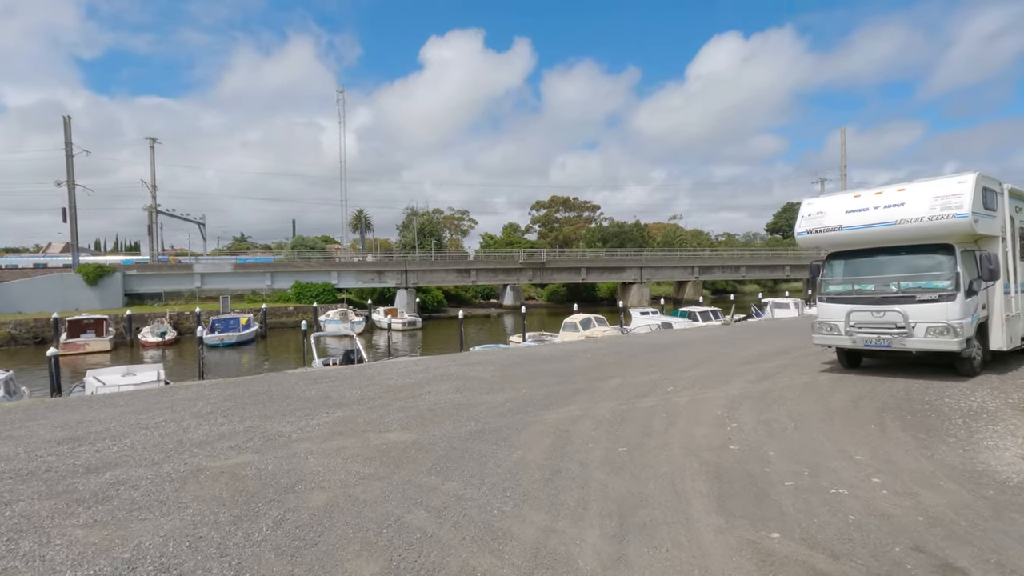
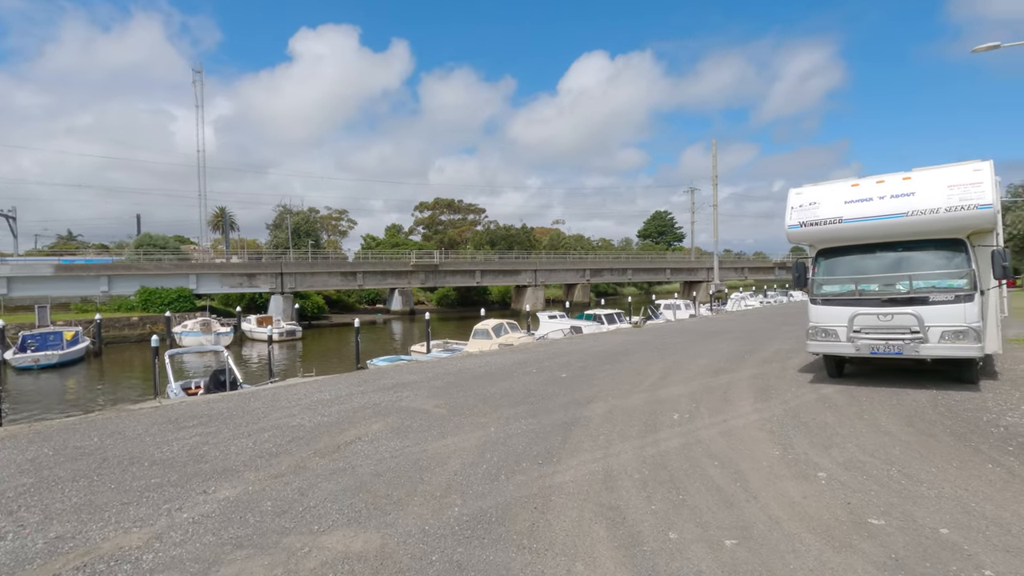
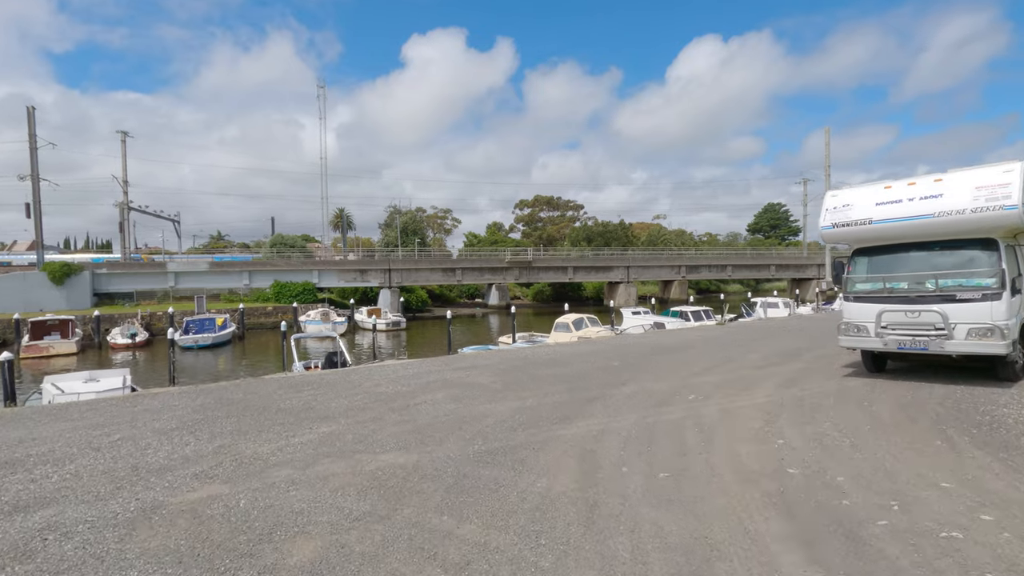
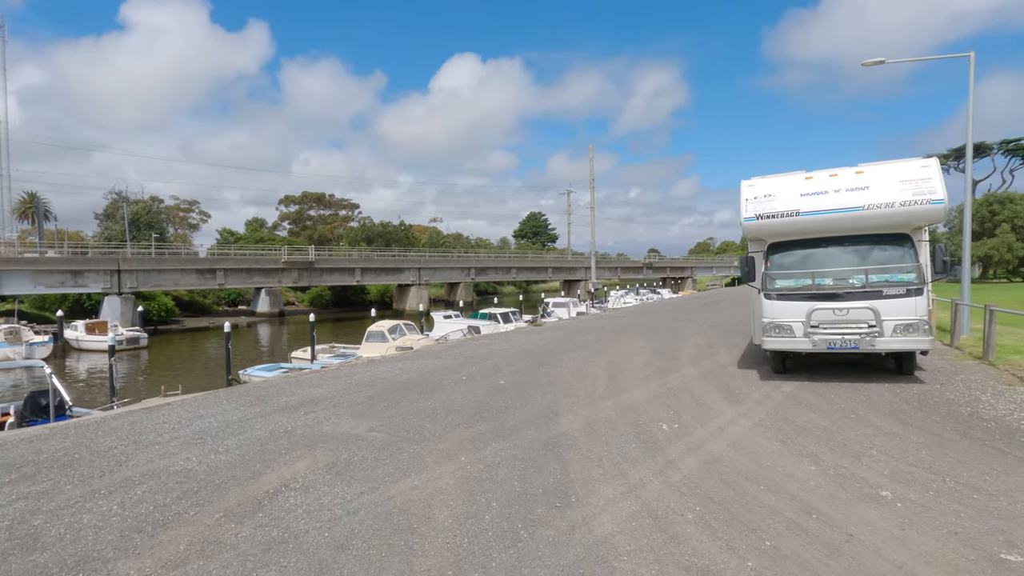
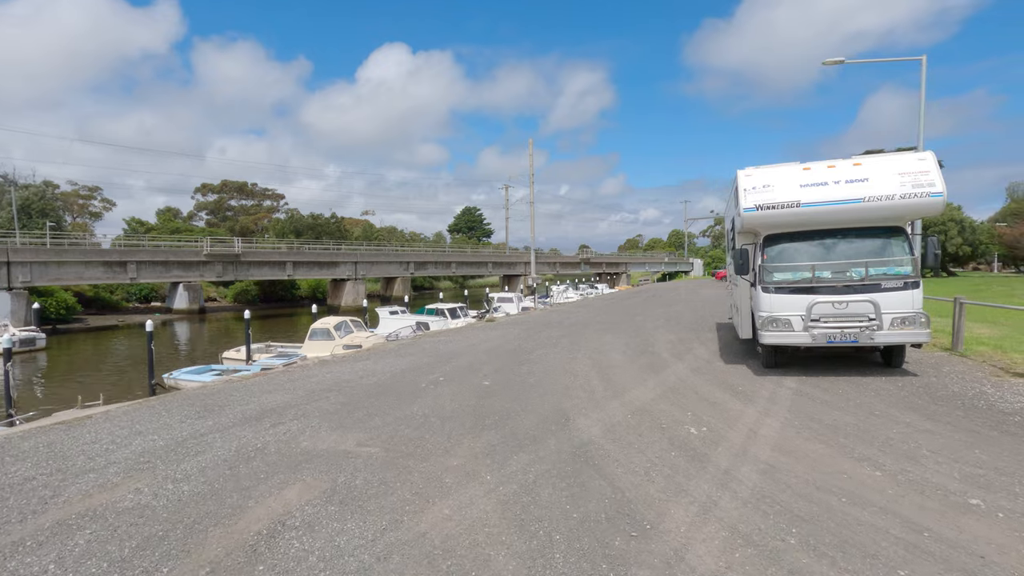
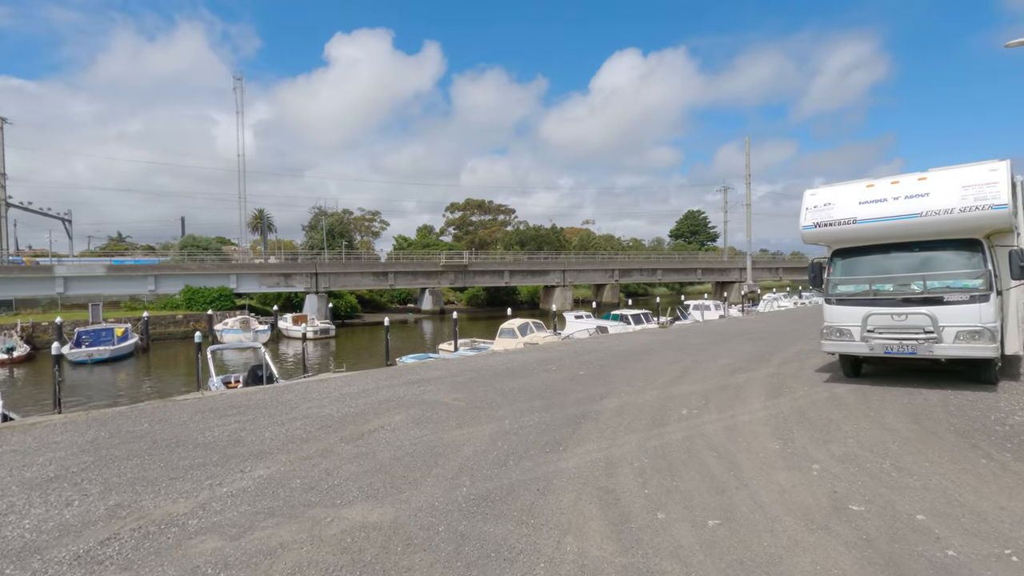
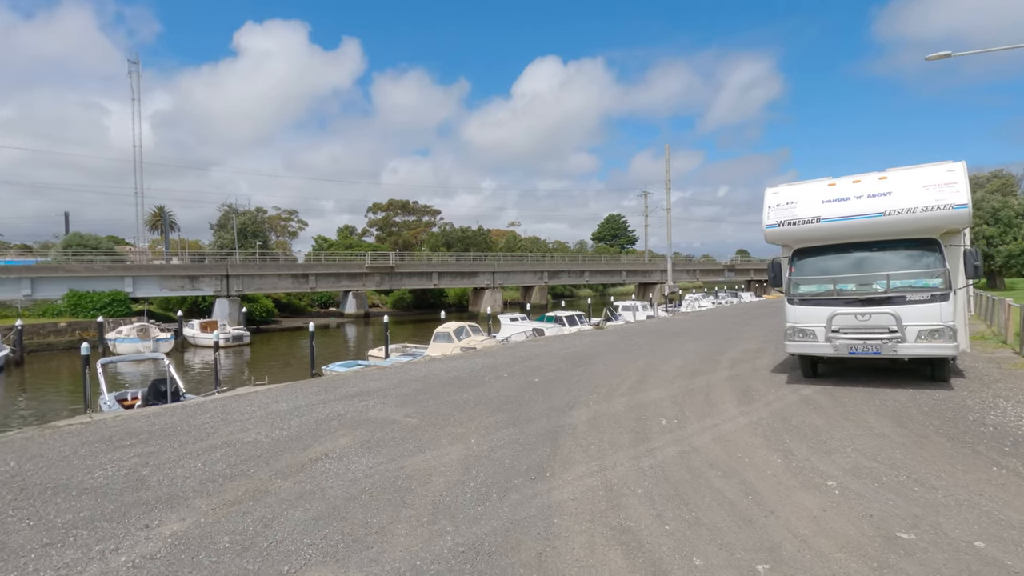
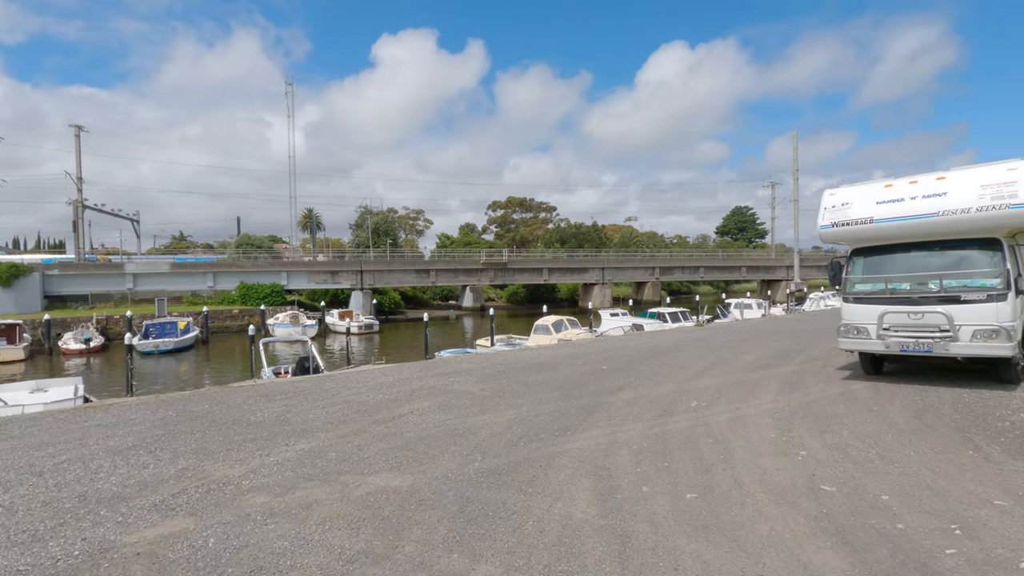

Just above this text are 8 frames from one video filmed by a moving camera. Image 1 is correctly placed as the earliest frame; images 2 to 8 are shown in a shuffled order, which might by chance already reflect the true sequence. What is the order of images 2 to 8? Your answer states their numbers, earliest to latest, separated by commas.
3, 8, 6, 2, 7, 4, 5
